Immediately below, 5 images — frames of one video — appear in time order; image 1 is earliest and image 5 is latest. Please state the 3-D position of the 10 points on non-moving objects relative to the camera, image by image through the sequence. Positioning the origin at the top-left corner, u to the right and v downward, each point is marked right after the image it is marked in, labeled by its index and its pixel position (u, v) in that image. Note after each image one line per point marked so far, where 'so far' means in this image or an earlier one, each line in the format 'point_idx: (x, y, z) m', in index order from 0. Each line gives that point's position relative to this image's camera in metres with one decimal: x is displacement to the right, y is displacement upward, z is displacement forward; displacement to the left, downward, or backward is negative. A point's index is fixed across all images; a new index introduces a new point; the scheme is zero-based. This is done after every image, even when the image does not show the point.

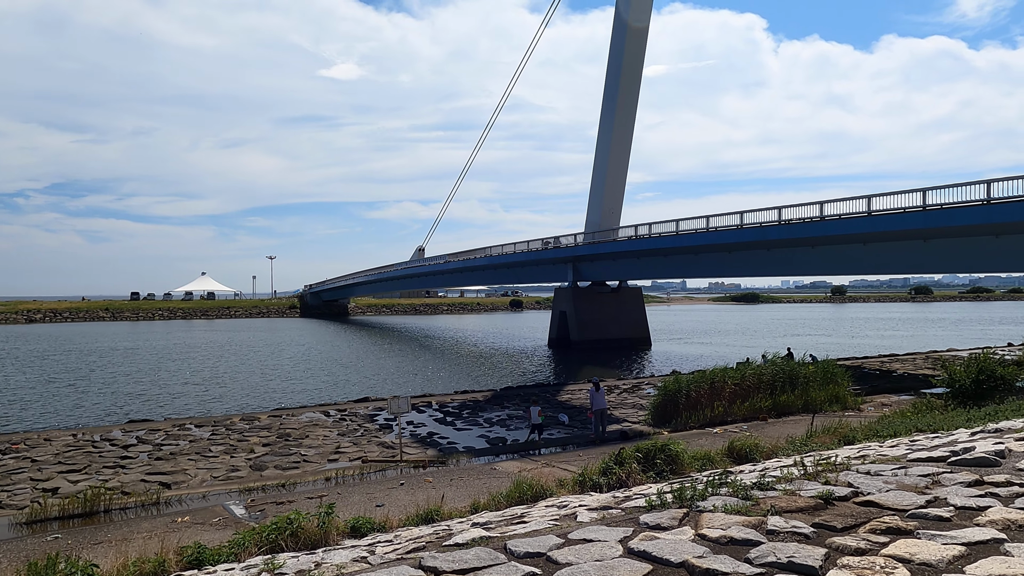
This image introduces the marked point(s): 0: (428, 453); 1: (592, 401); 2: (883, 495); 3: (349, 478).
0: (-1.6, -3.2, +13.0) m
1: (+1.7, -2.3, +13.6) m
2: (+2.7, -1.5, +4.9) m
3: (-2.7, -3.1, +11.0) m
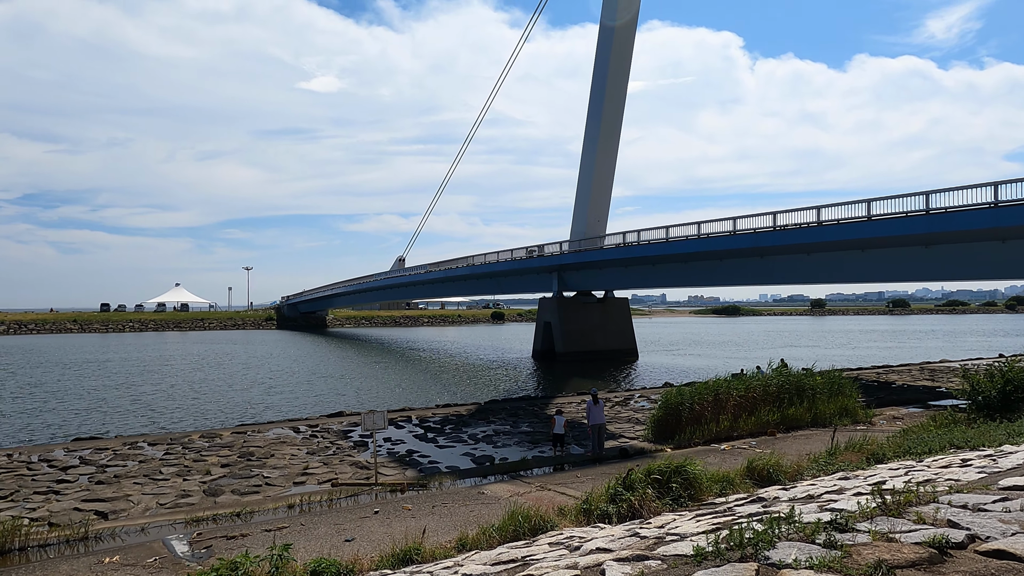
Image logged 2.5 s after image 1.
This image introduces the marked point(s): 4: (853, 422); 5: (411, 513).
0: (-1.8, -3.2, +11.6) m
1: (+1.4, -2.4, +12.3) m
2: (+2.8, -1.4, +3.7) m
3: (-2.8, -3.1, +9.6) m
4: (+7.8, -3.1, +15.3) m
5: (-1.3, -3.0, +8.8) m
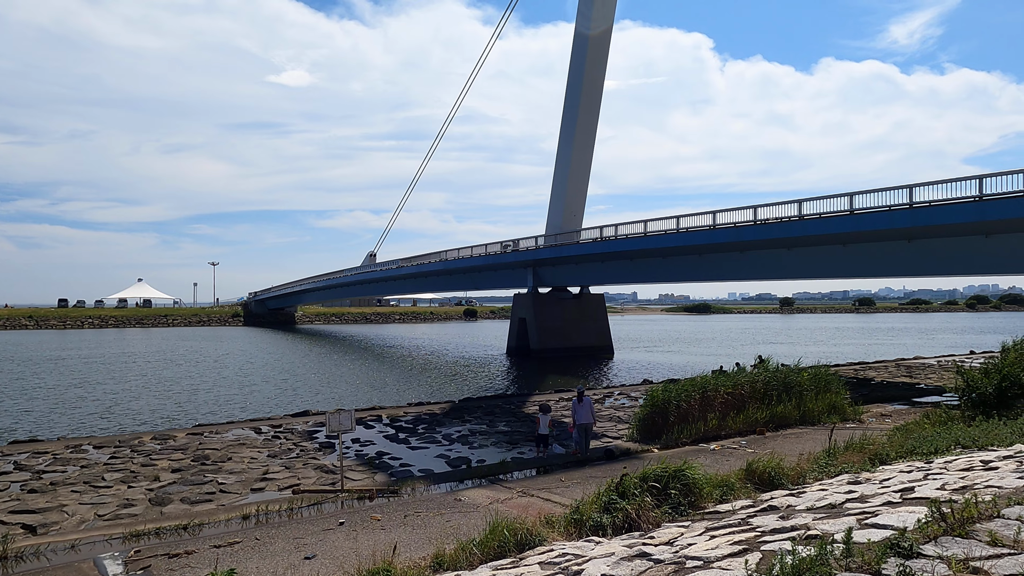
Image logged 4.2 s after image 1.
0: (-2.2, -3.0, +10.7) m
1: (+1.1, -2.2, +11.5) m
2: (+2.8, -1.3, +3.0) m
3: (-3.1, -2.9, +8.6) m
4: (+7.3, -2.9, +14.8) m
5: (-1.6, -2.8, +7.9) m
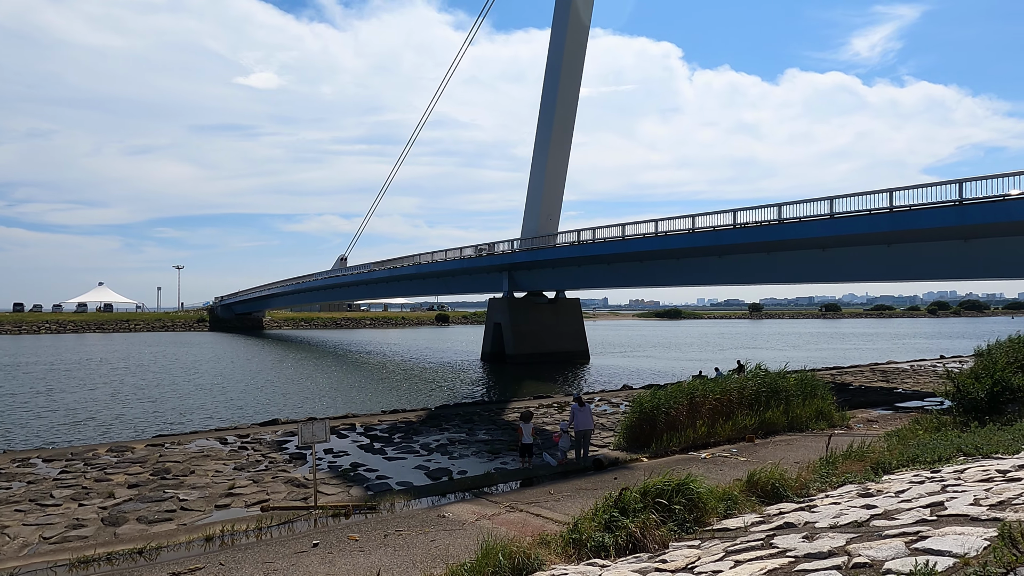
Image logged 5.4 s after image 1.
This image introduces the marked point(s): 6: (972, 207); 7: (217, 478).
0: (-2.4, -3.1, +10.0) m
1: (+0.8, -2.2, +11.0) m
2: (+2.9, -1.2, +2.5) m
3: (-3.2, -2.9, +7.9) m
4: (+6.9, -3.0, +14.5) m
5: (-1.7, -2.8, +7.3) m
6: (+12.6, +2.2, +18.3) m
7: (-4.9, -3.1, +11.0) m
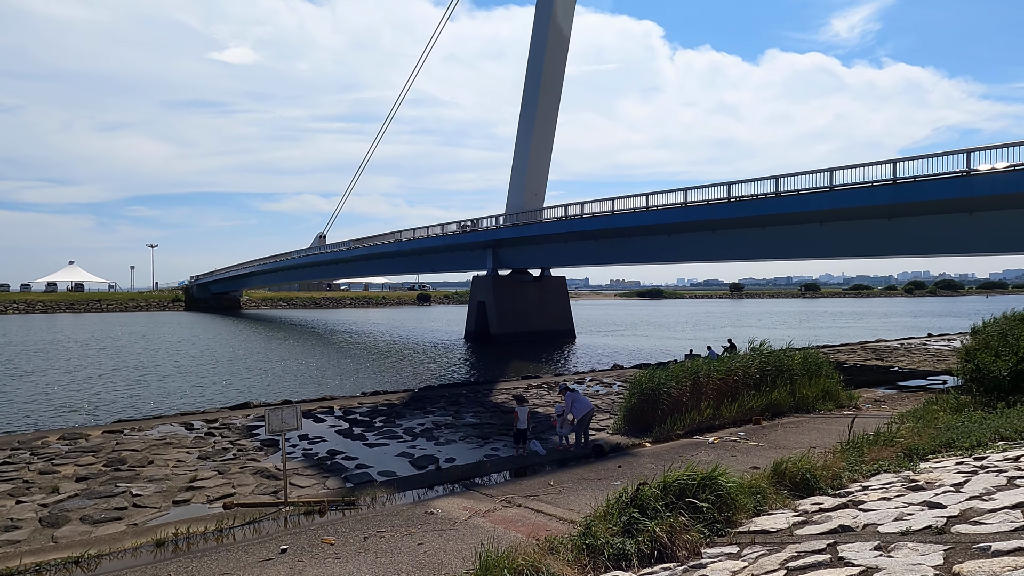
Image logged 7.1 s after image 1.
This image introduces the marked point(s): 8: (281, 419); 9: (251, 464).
0: (-2.5, -2.6, +9.0) m
1: (+0.7, -1.8, +10.0) m
2: (+3.0, -1.0, +1.6) m
3: (-3.2, -2.6, +6.8) m
4: (+6.7, -2.4, +13.7) m
5: (-1.7, -2.5, +6.3) m
6: (+12.3, +2.9, +17.6) m
7: (-5.0, -2.7, +10.0) m
8: (-2.9, -1.6, +8.4) m
9: (-4.0, -2.7, +10.2) m
